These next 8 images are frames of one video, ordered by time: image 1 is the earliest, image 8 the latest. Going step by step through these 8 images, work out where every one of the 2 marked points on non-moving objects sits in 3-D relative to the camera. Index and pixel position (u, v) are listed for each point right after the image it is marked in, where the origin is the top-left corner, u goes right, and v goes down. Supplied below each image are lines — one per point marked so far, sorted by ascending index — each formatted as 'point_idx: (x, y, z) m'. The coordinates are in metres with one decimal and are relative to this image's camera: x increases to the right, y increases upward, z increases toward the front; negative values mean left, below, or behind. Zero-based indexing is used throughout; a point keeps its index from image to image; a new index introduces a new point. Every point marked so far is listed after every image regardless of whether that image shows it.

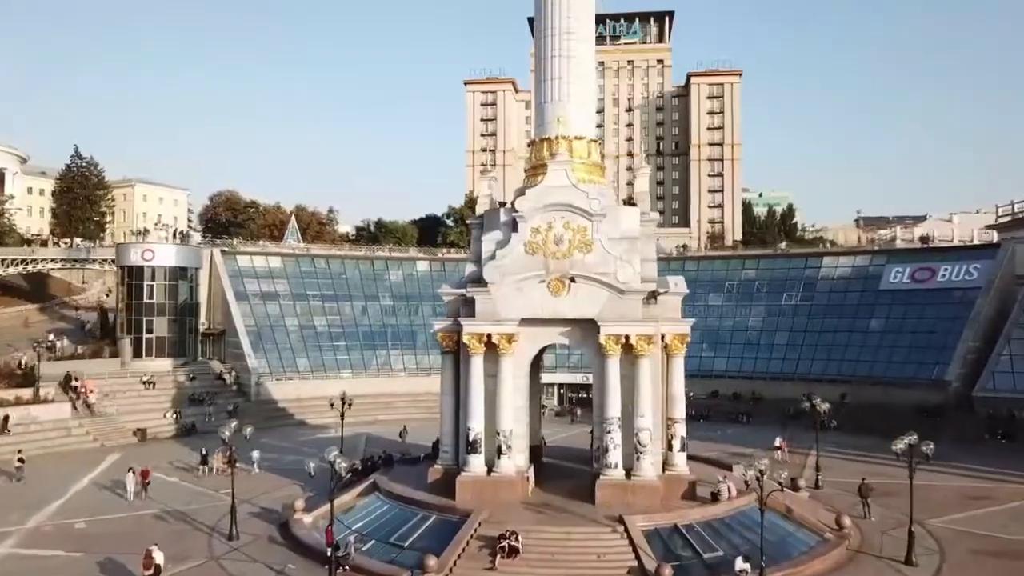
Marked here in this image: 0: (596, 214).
0: (+1.8, +1.6, +17.3) m
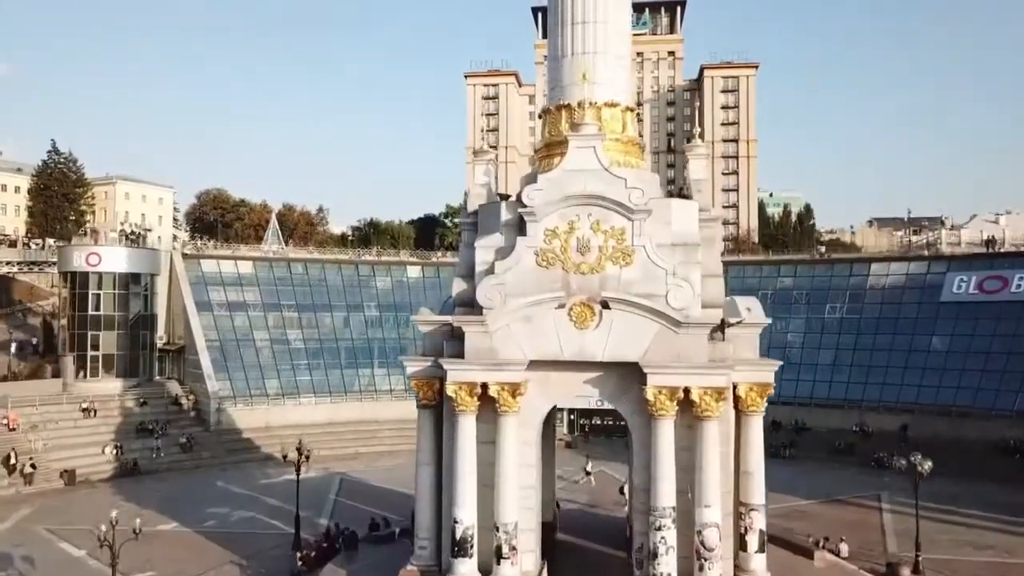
0: (+1.9, +1.1, +12.1) m
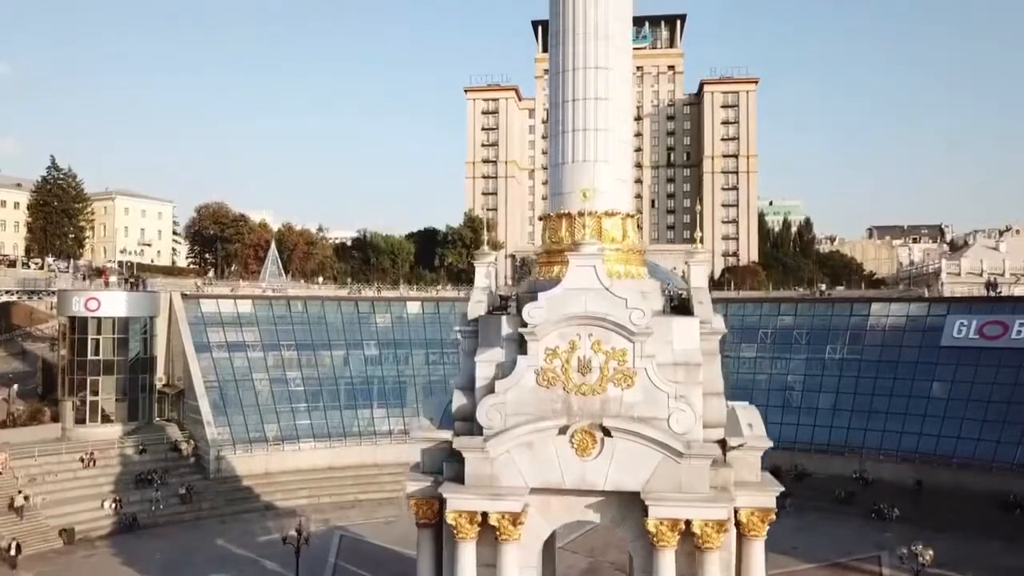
0: (+1.9, -0.6, +12.1) m
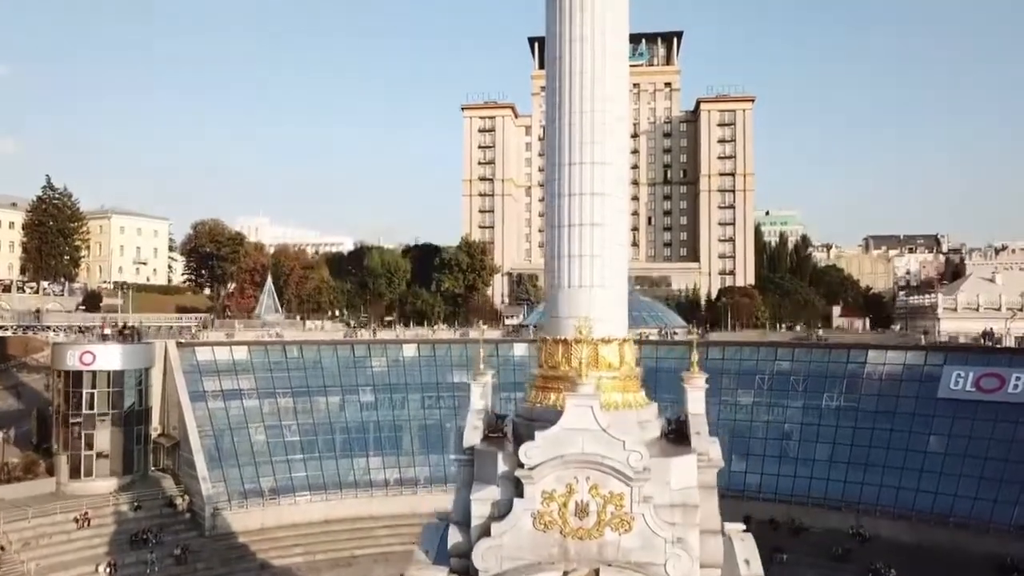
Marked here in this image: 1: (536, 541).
0: (+1.8, -2.7, +12.0) m
1: (+0.3, -3.7, +12.1) m
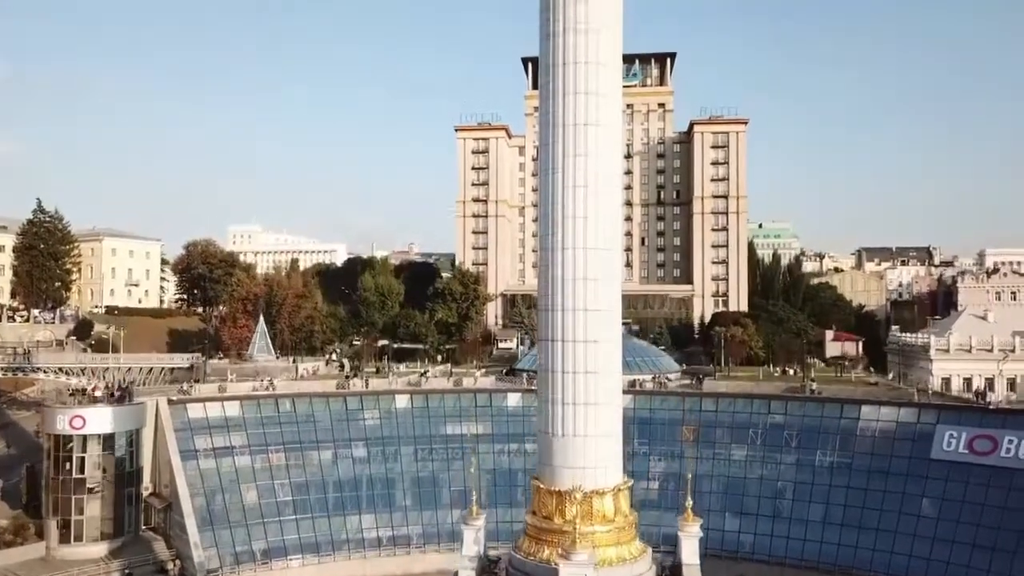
0: (+1.7, -5.2, +11.9) m
1: (+0.2, -6.1, +12.0) m
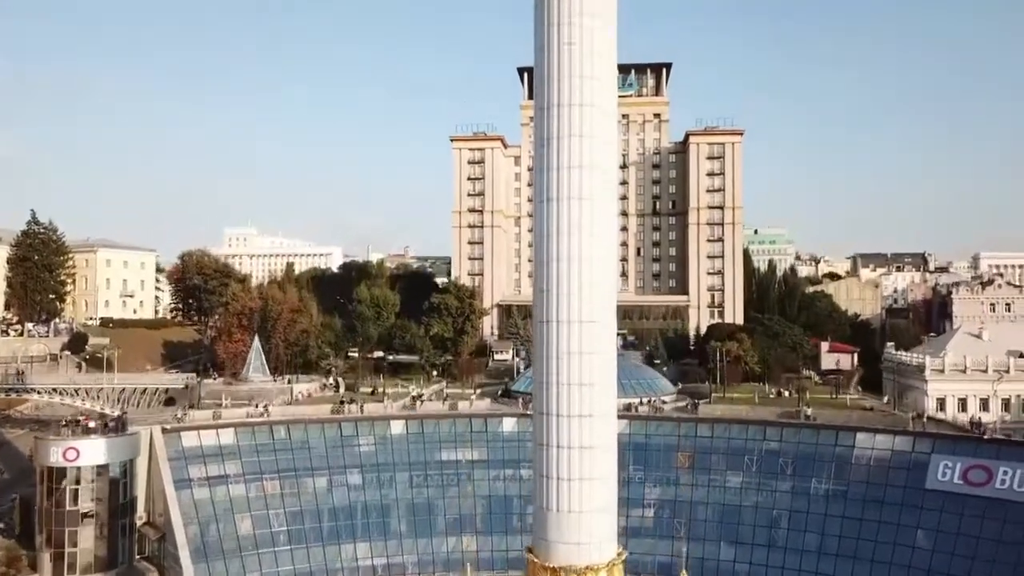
0: (+1.6, -6.4, +11.8) m
1: (+0.1, -7.3, +11.9) m
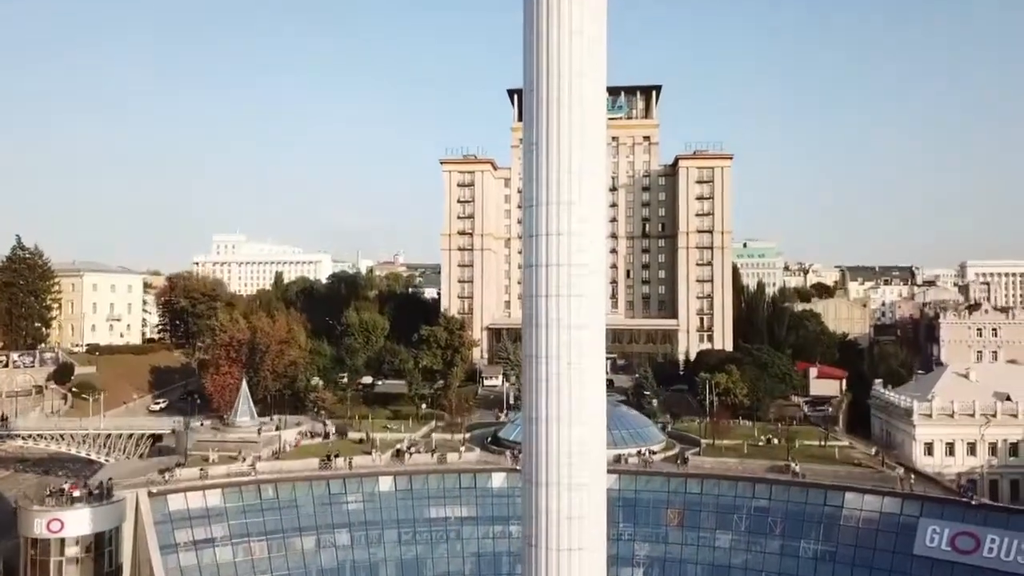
0: (+1.4, -9.0, +11.7) m
1: (0.0, -10.0, +11.8) m
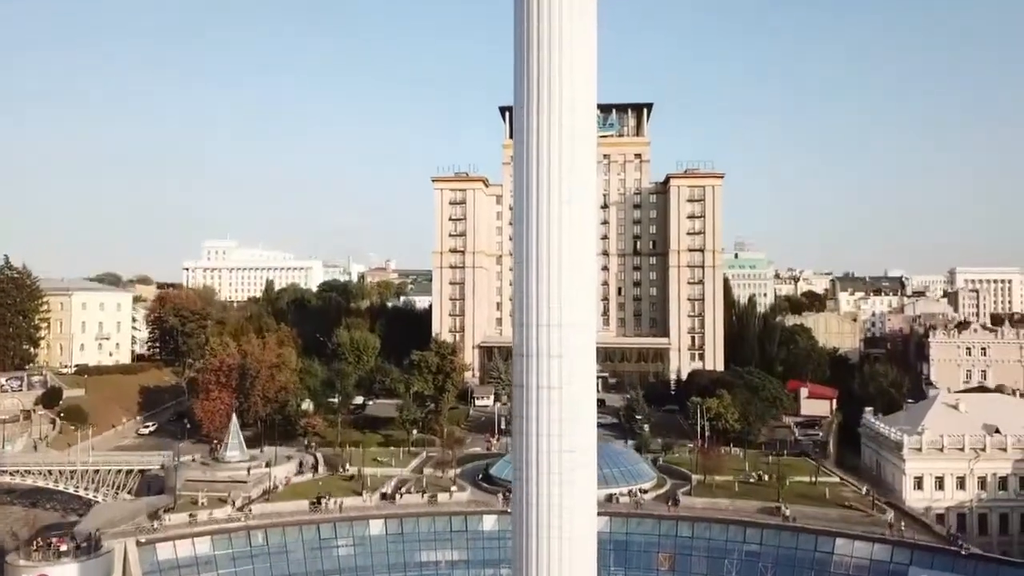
0: (+1.3, -11.0, +11.7) m
1: (-0.2, -12.0, +11.7) m
